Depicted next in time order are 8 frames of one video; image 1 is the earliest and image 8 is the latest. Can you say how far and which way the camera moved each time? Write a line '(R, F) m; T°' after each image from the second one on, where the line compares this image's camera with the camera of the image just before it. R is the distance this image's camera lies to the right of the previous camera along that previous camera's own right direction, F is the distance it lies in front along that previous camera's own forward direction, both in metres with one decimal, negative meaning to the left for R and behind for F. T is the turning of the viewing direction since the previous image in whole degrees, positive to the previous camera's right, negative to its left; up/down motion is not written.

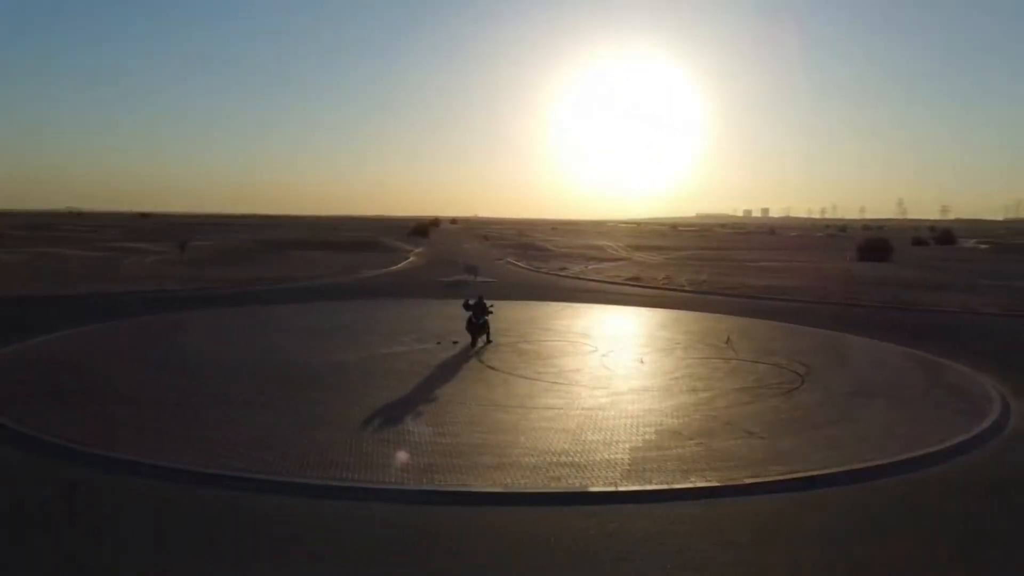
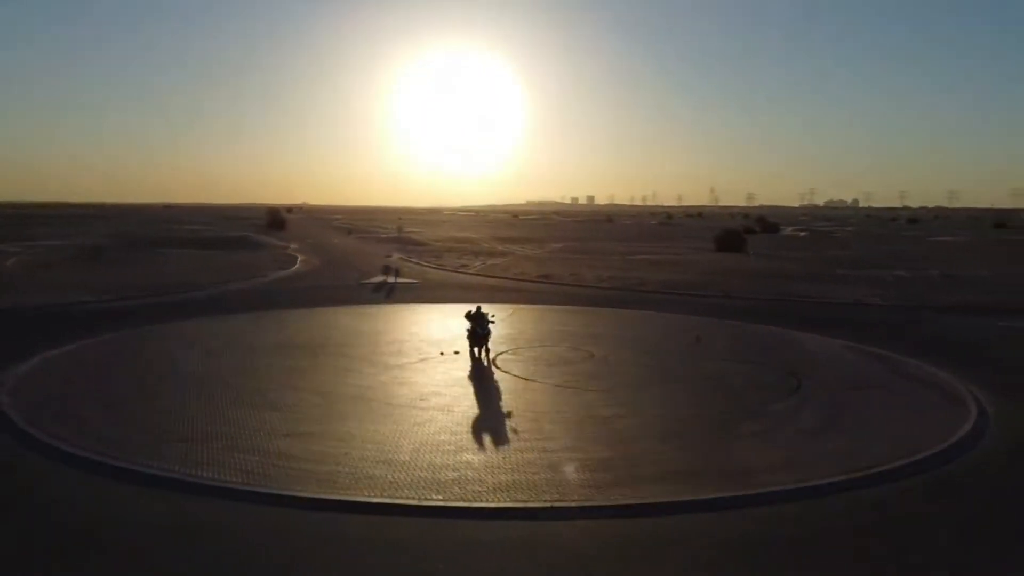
(-4.1, -0.5) m; +12°
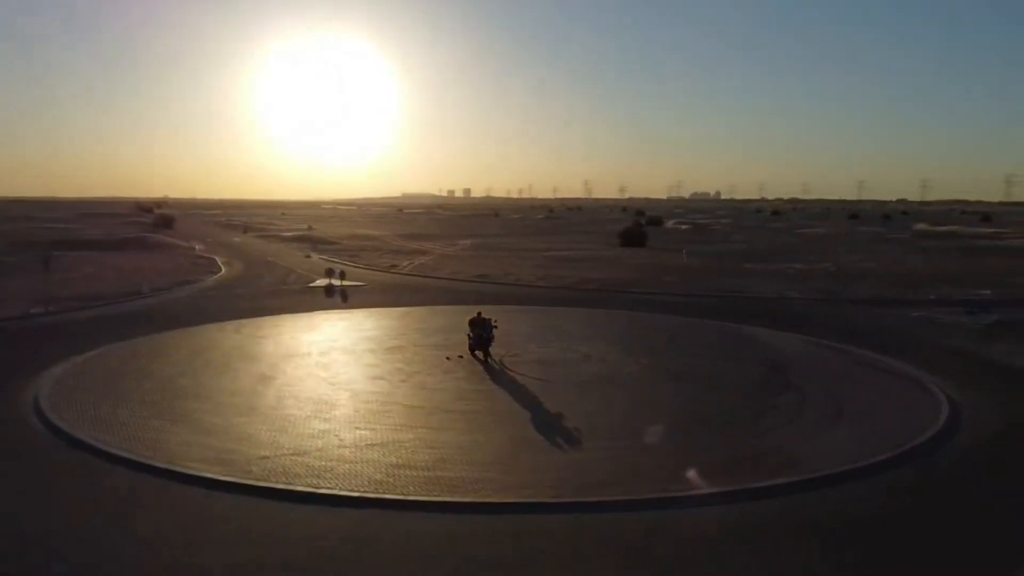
(-3.2, -0.9) m; +9°
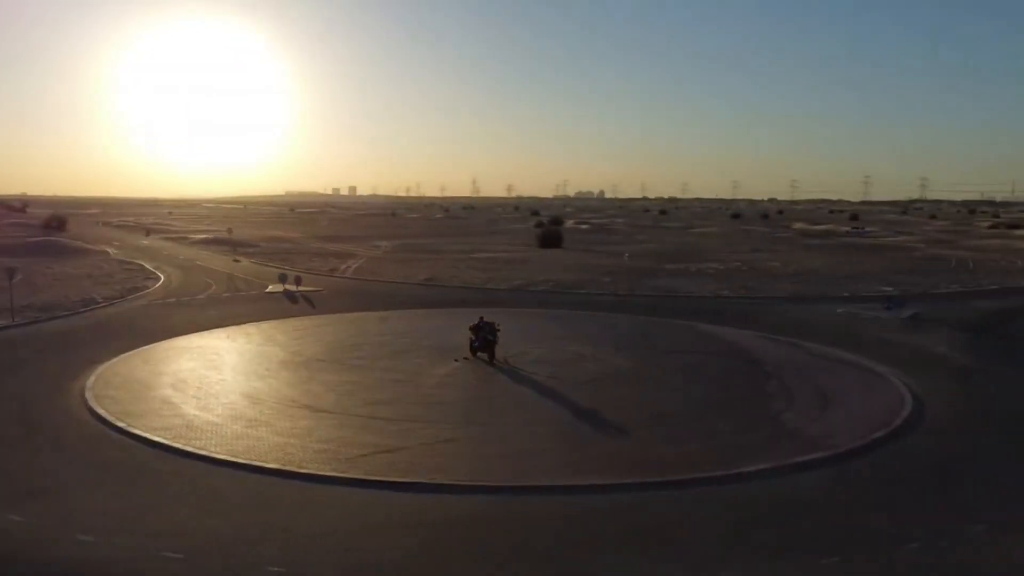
(-3.1, -1.4) m; +8°
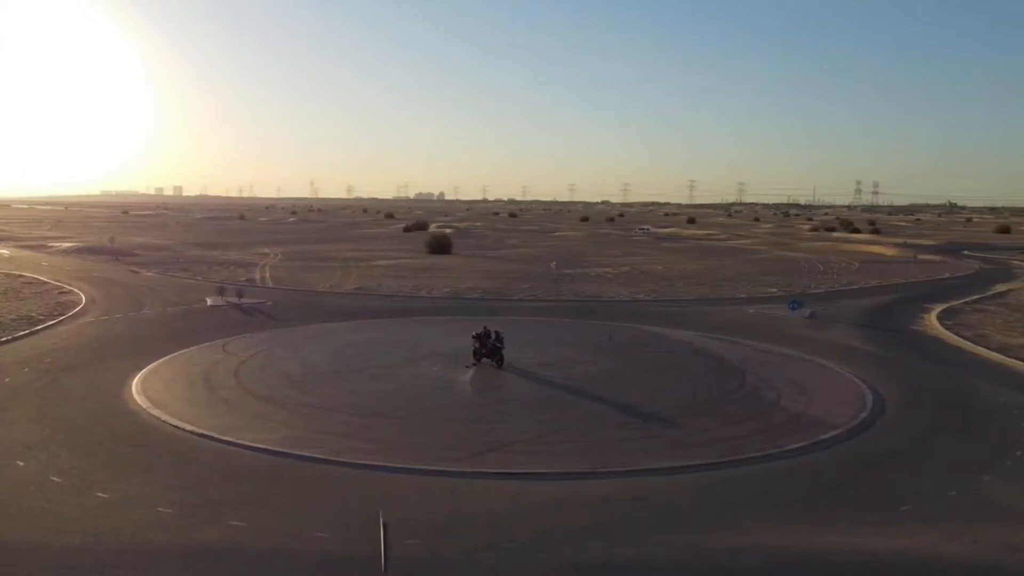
(-4.9, -1.8) m; +11°
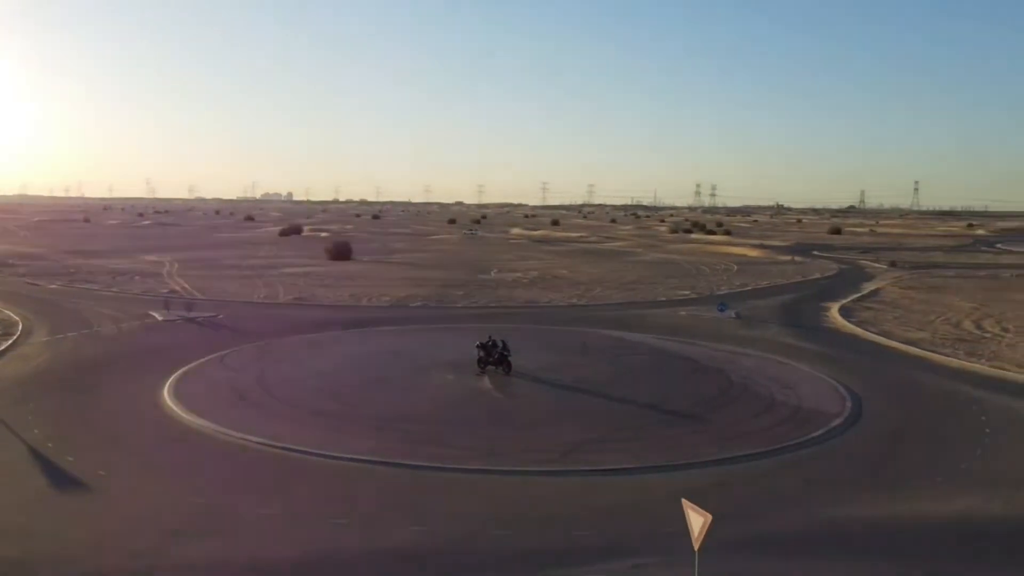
(-4.8, -1.2) m; +10°
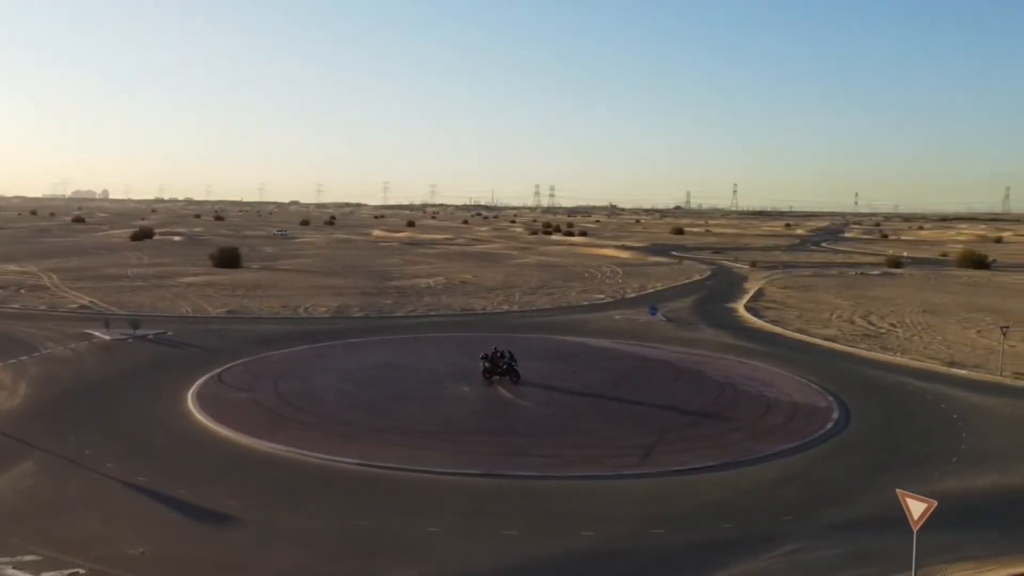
(-5.5, -0.7) m; +11°
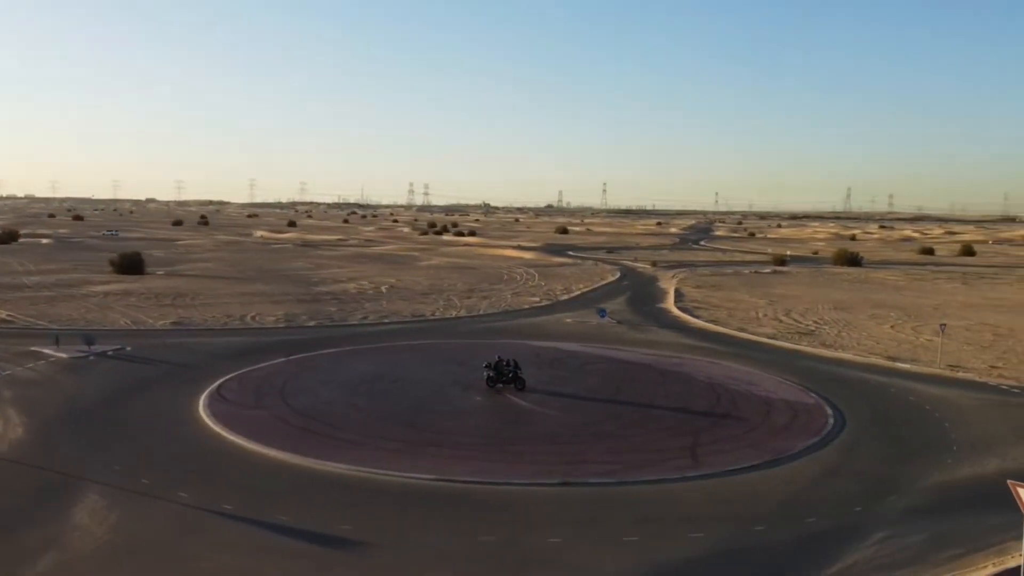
(-4.5, -0.3) m; +9°
